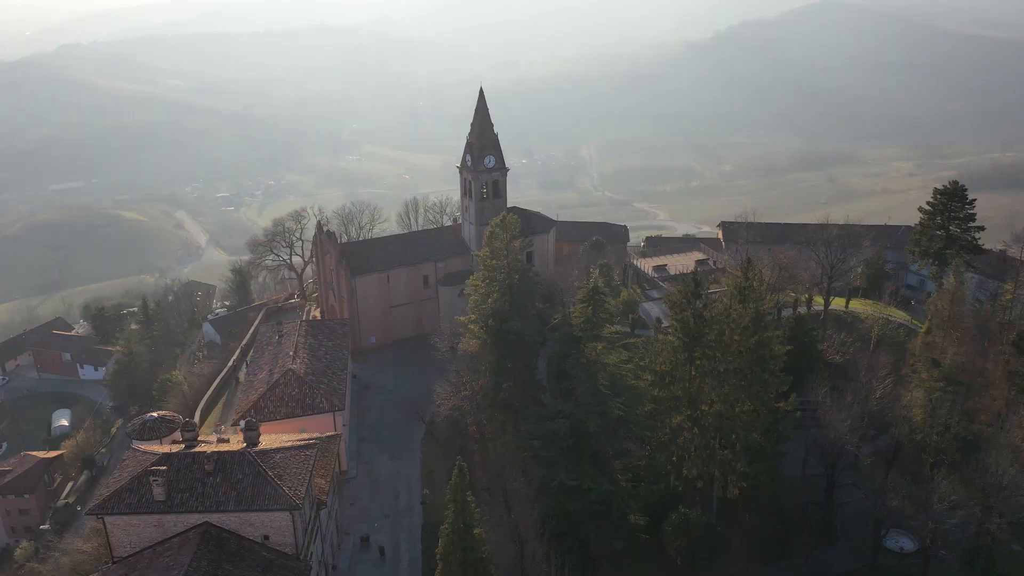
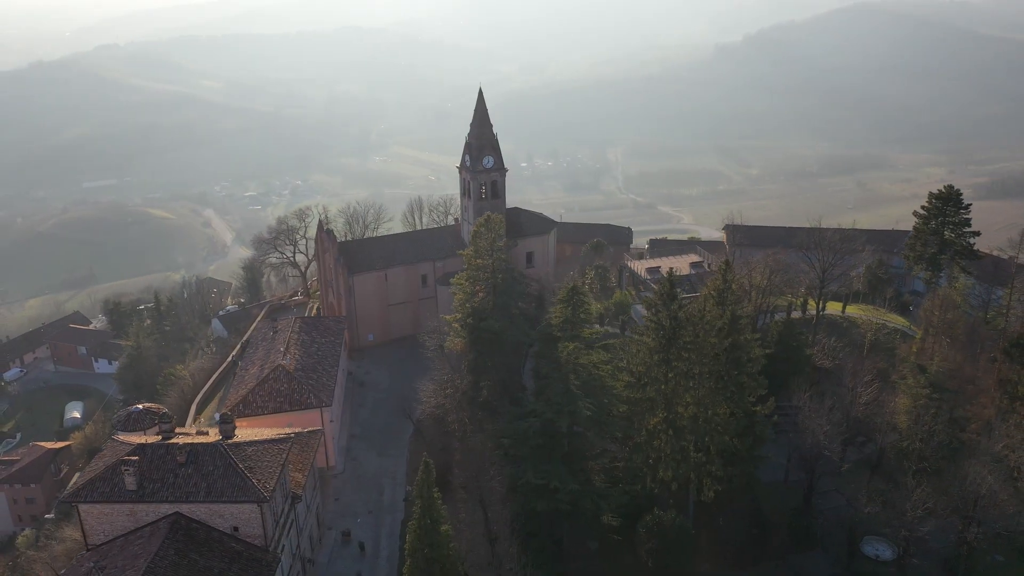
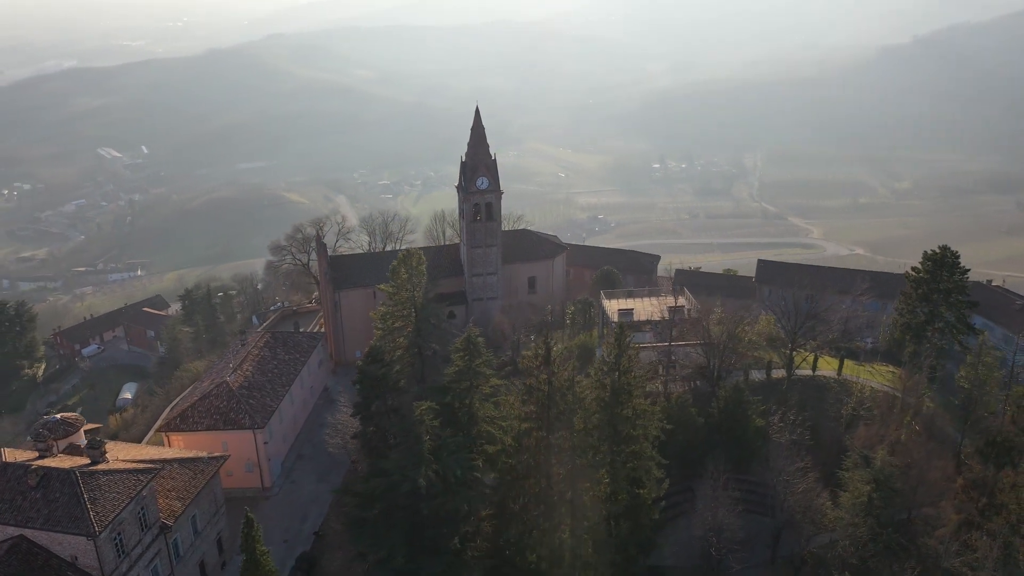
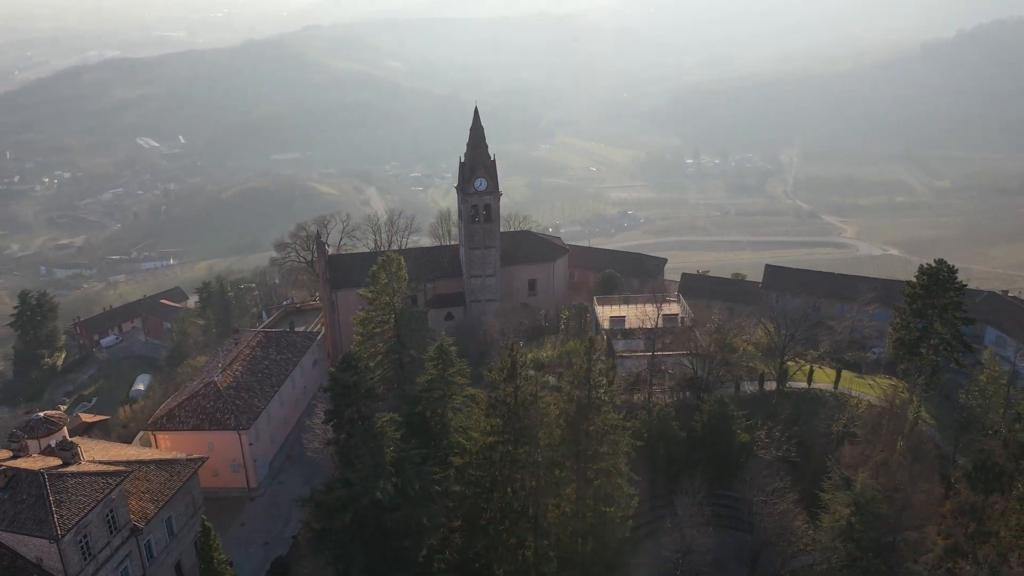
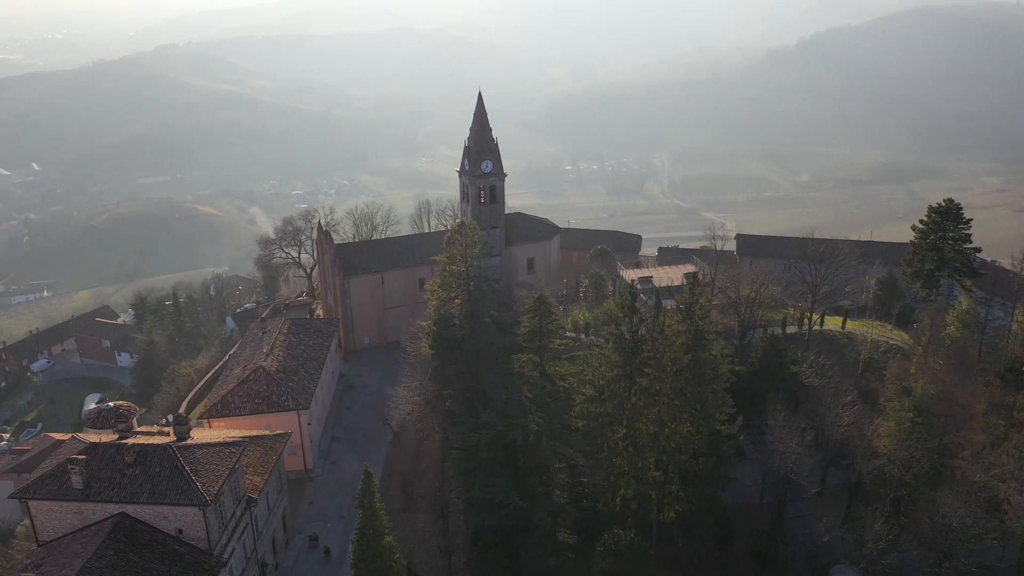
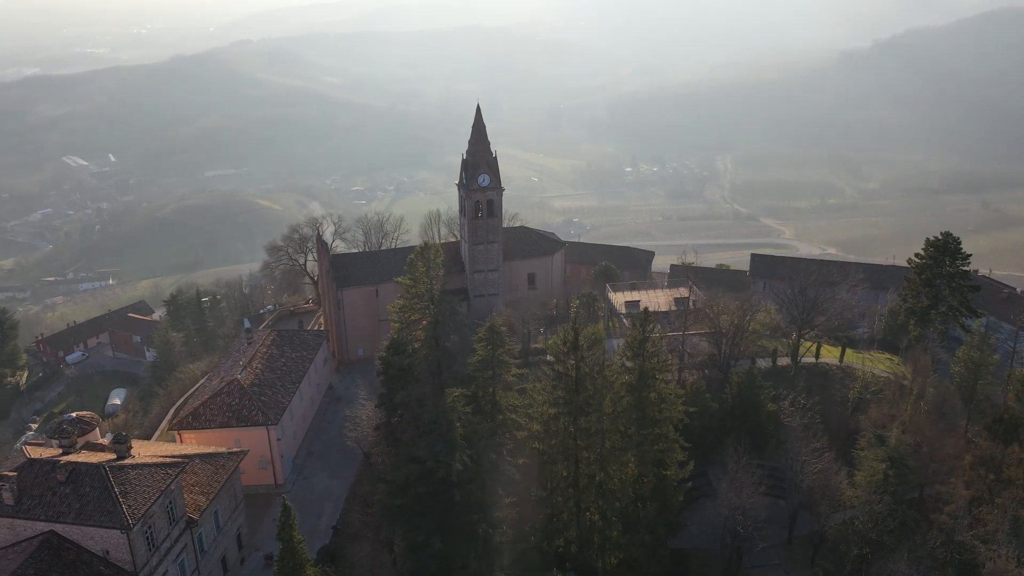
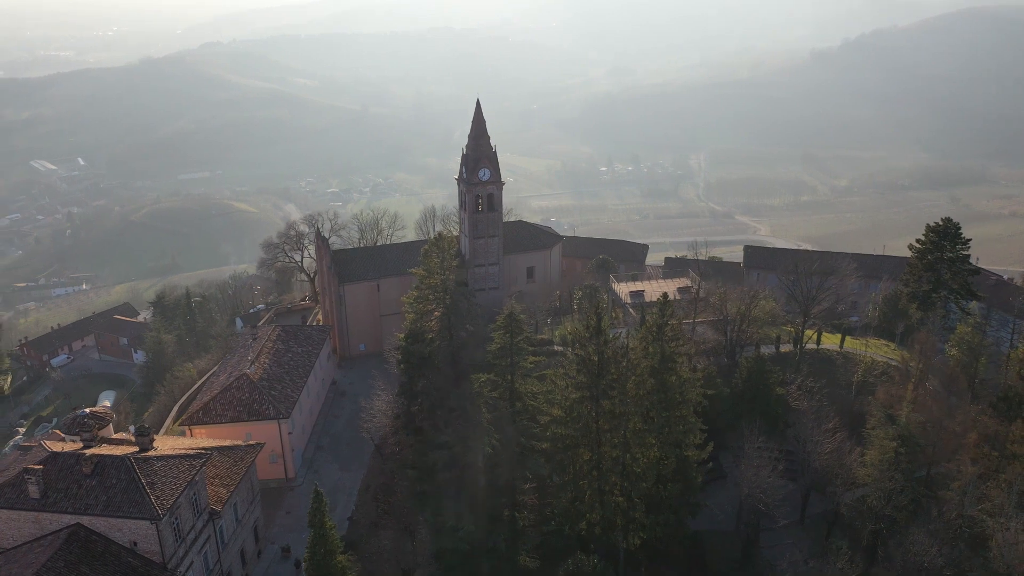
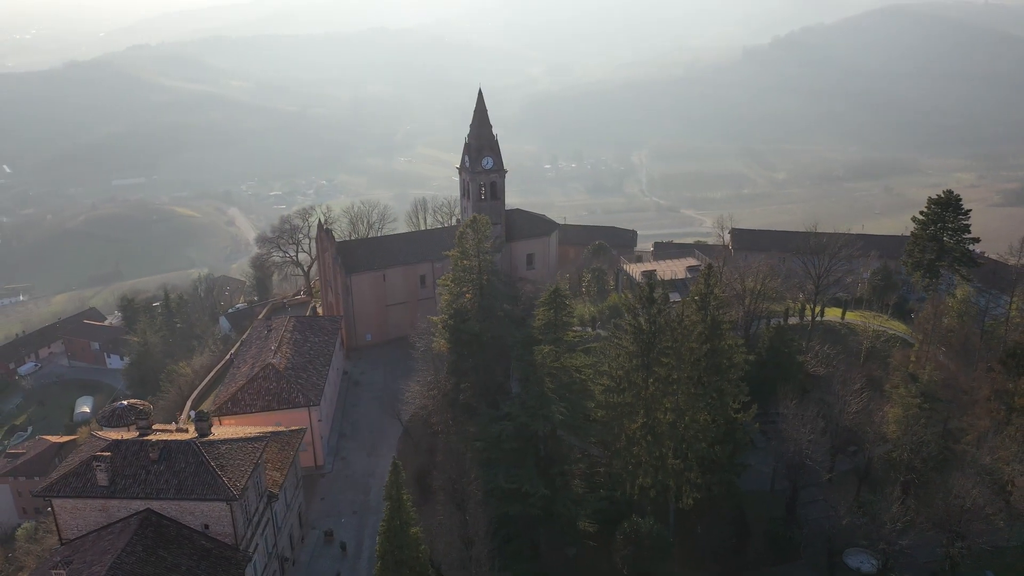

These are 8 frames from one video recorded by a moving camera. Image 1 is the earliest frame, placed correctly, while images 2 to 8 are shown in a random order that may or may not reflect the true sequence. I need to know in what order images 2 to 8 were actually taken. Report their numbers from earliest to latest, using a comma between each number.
2, 8, 5, 7, 6, 3, 4
